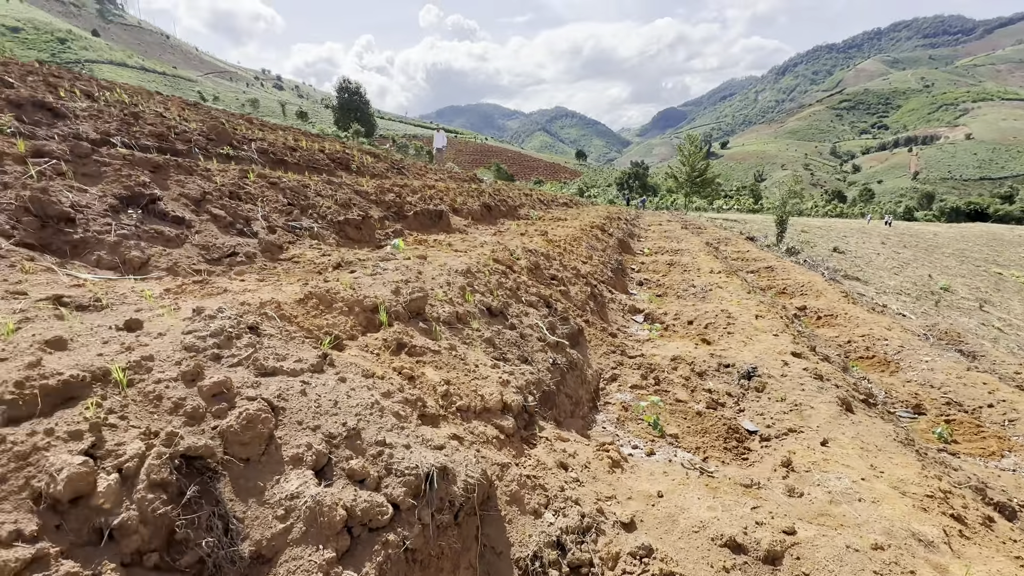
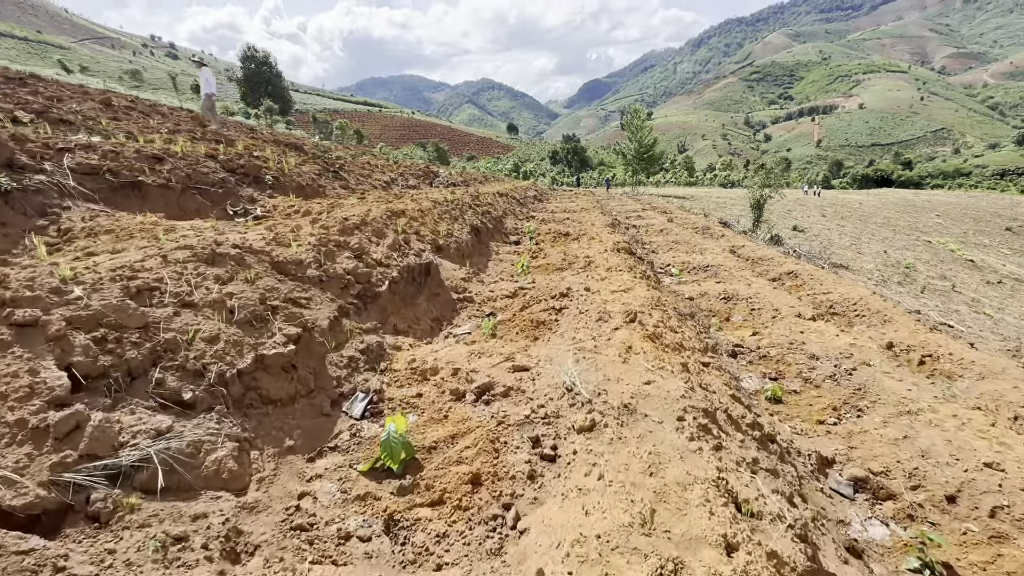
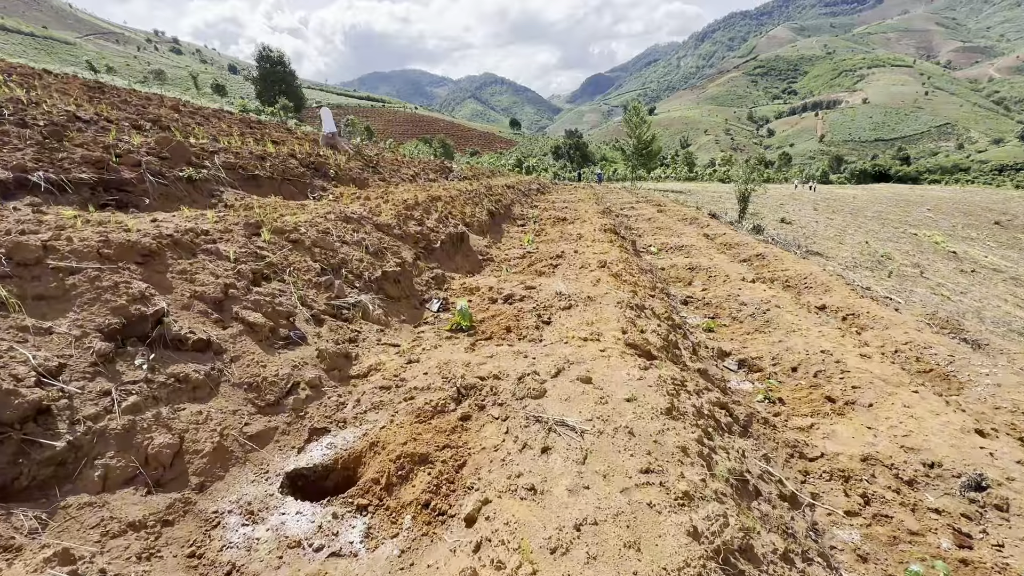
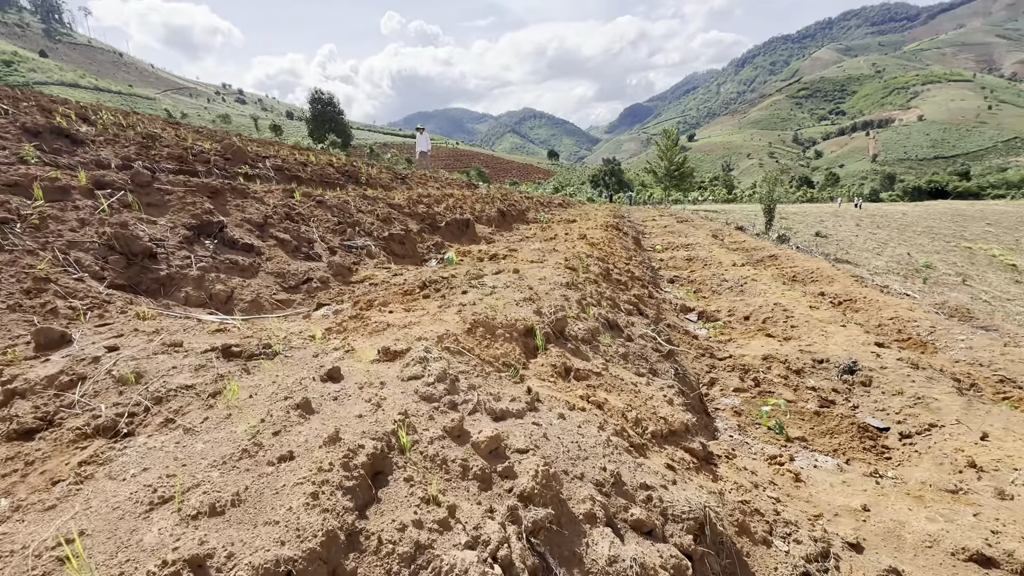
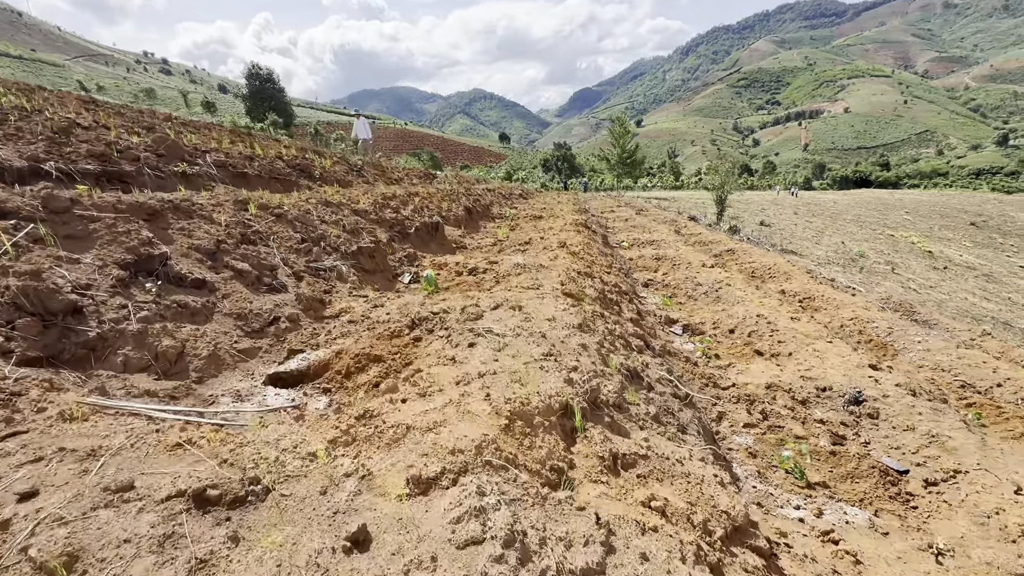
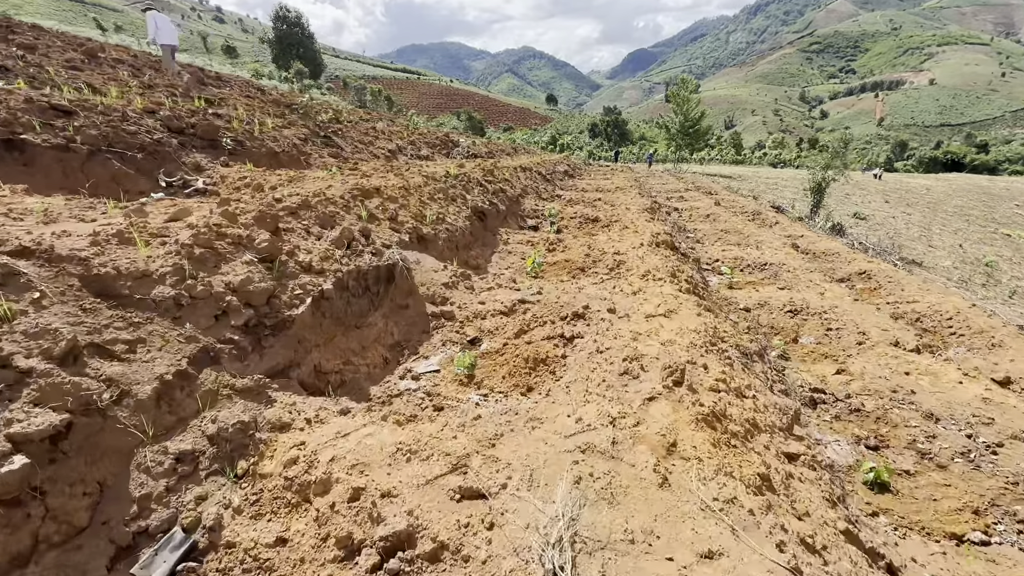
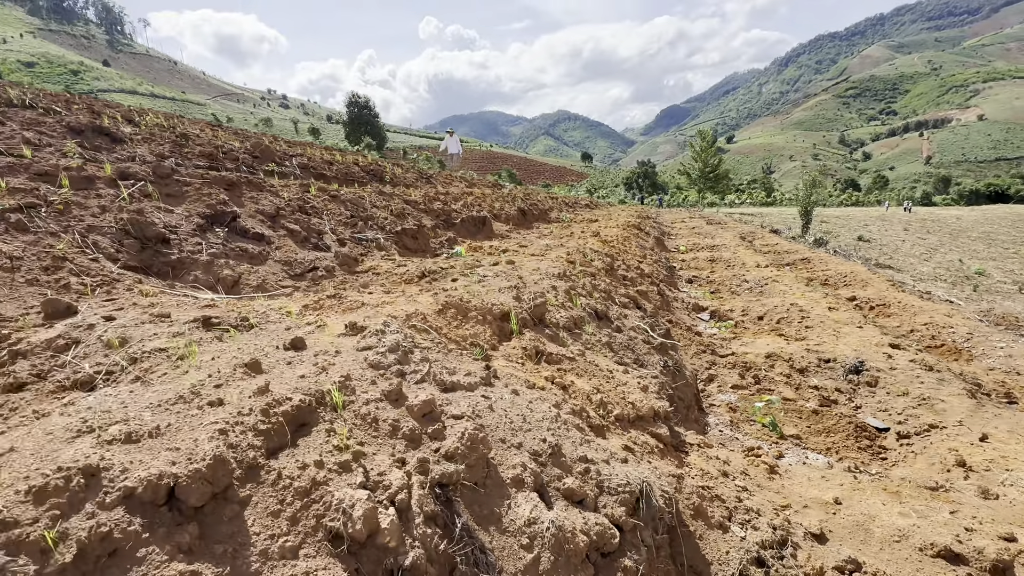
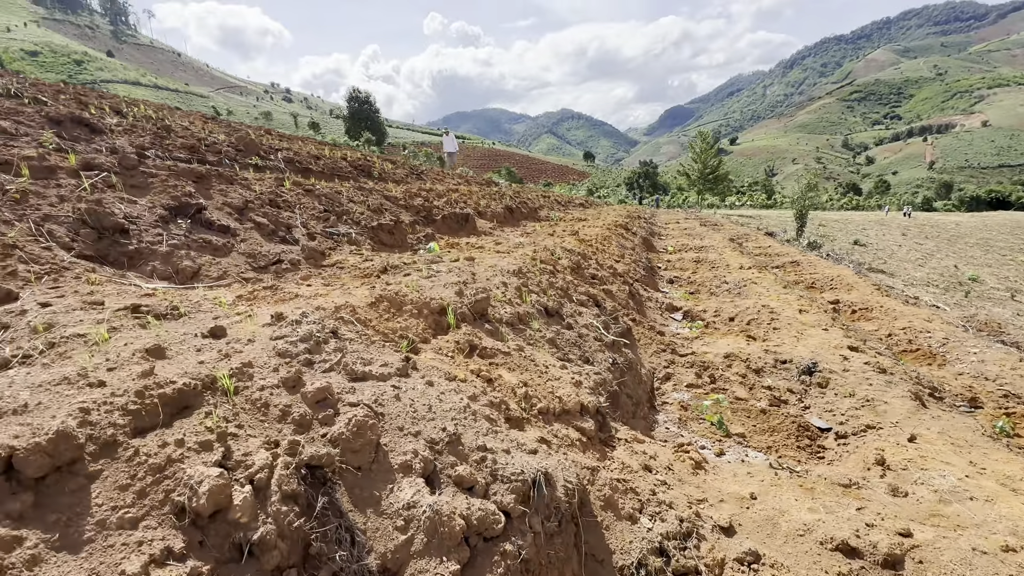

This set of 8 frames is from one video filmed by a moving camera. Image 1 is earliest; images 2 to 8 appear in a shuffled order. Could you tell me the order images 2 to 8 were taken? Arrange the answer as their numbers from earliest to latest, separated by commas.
8, 7, 4, 5, 3, 2, 6
